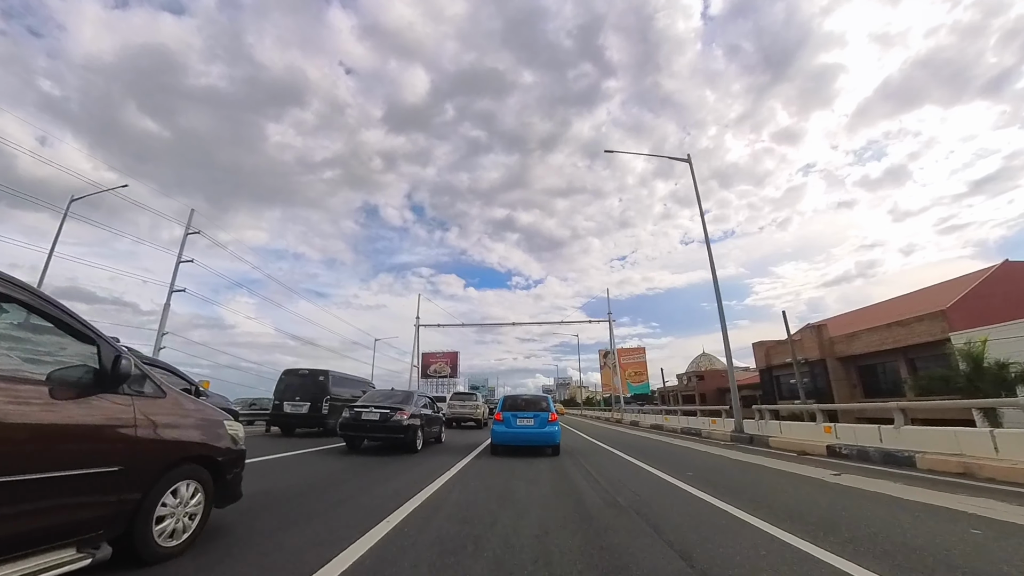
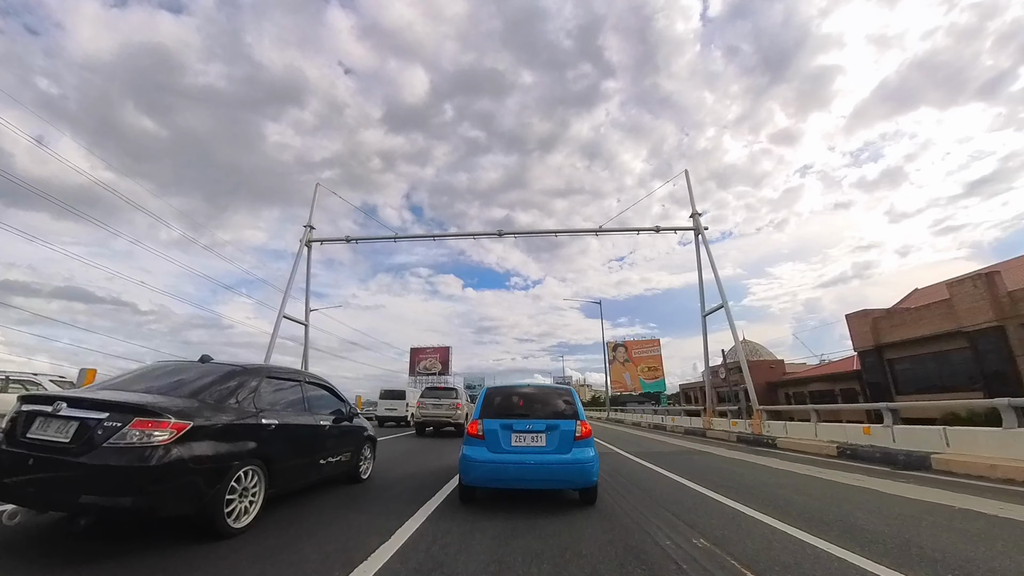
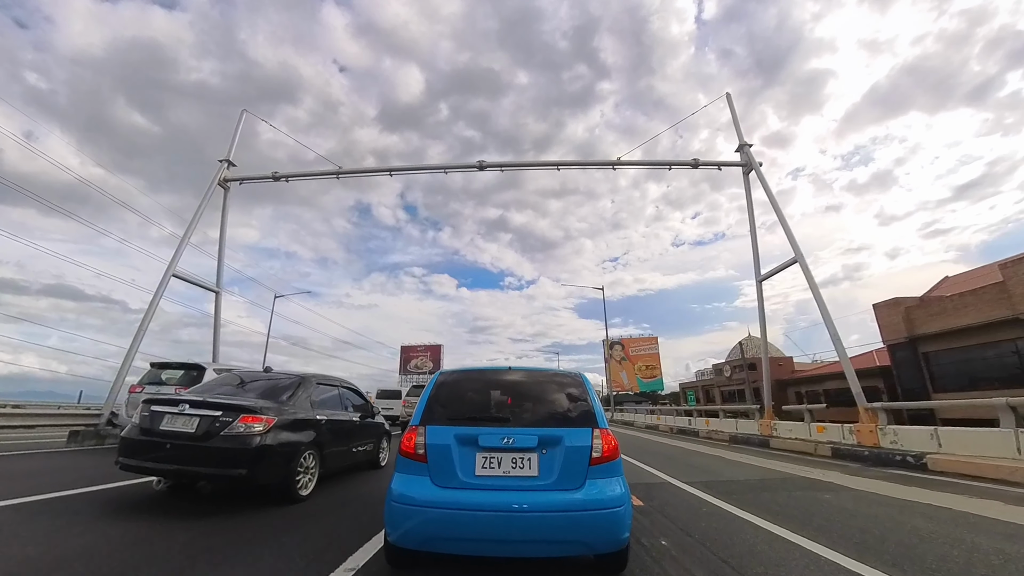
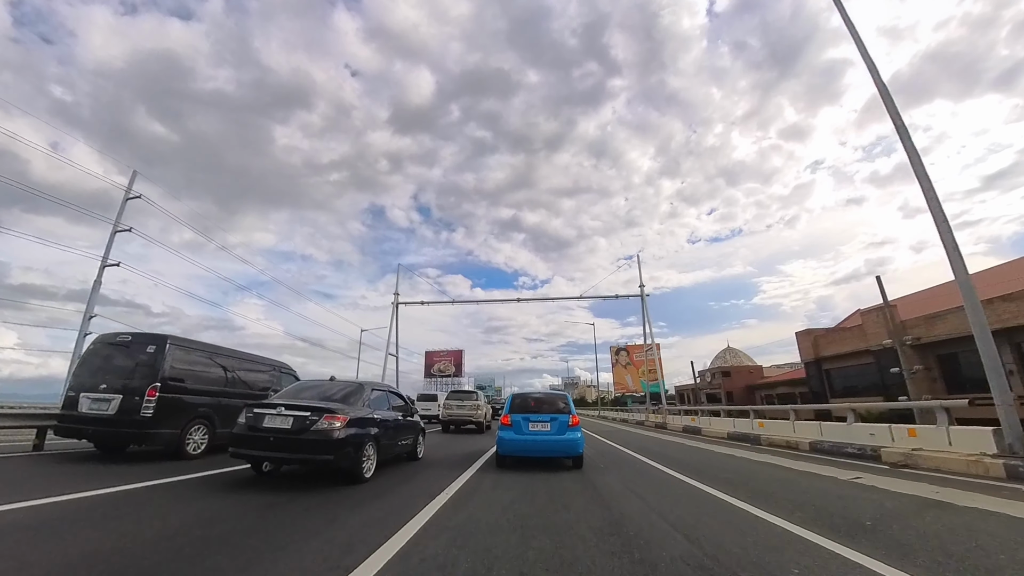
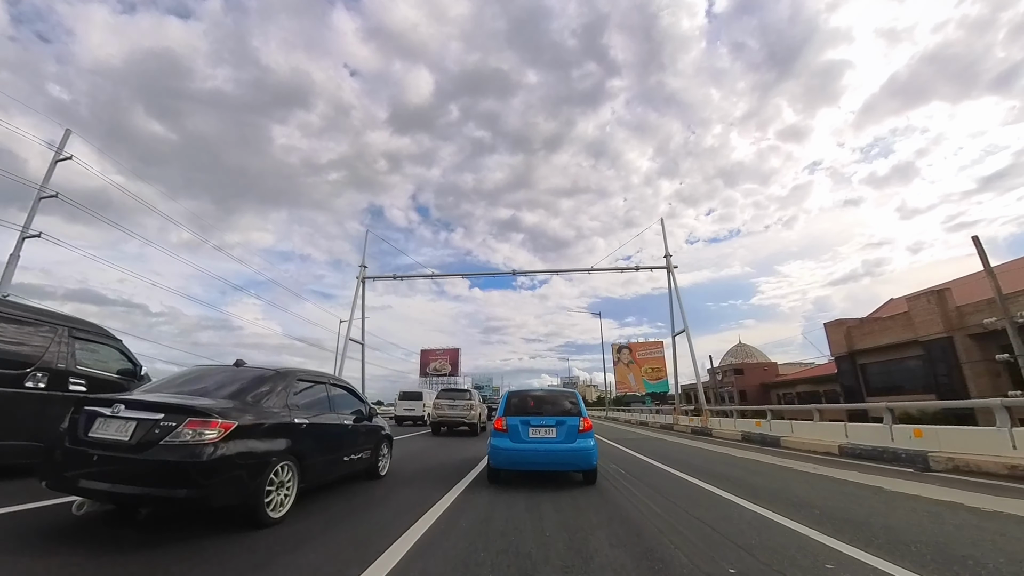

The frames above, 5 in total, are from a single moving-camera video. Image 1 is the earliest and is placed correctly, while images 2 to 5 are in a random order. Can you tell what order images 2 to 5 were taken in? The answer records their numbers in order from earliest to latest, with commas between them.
4, 5, 2, 3
